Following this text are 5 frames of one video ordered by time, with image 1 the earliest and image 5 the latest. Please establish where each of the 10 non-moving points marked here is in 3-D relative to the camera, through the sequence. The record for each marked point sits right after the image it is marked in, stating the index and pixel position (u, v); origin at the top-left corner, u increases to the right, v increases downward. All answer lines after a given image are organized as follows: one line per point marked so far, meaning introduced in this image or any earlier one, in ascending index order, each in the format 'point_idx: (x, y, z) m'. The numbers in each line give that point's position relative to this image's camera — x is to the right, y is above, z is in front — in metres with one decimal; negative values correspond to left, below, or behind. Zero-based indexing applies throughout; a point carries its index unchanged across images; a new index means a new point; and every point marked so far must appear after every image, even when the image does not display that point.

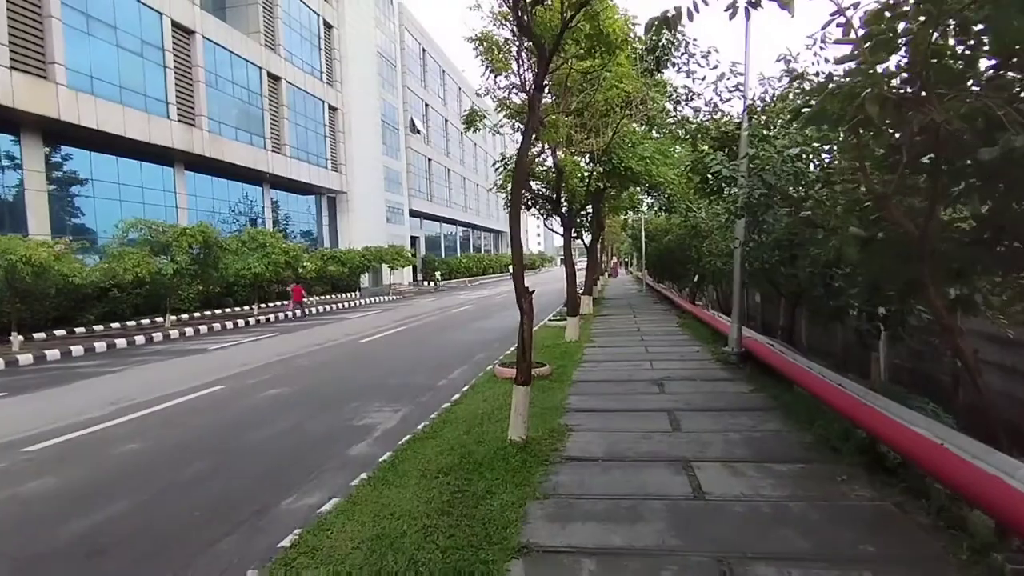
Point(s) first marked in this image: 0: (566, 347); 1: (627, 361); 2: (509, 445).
0: (+0.9, -1.0, +10.7) m
1: (+1.6, -1.0, +9.0) m
2: (0.0, -1.3, +5.2) m
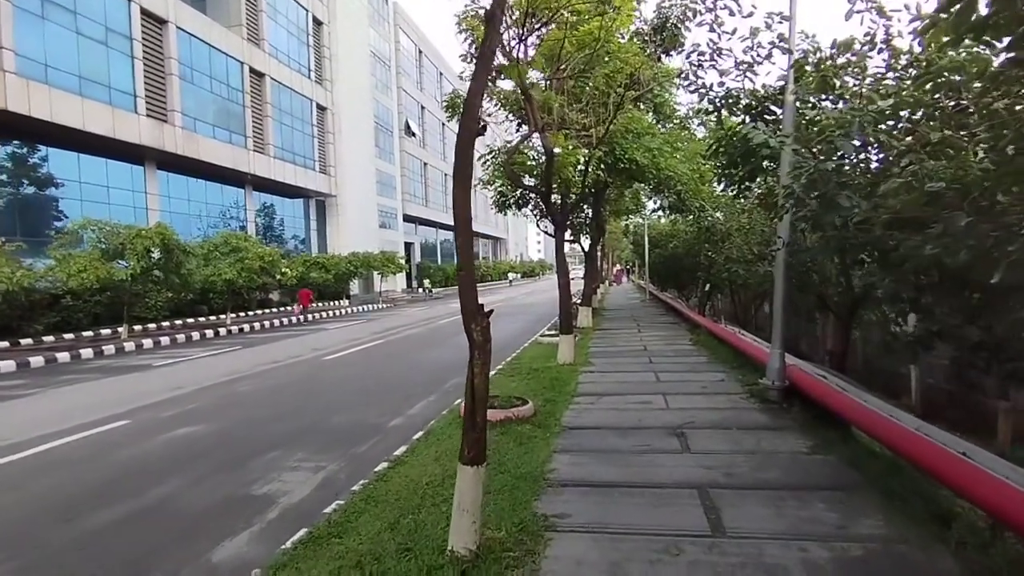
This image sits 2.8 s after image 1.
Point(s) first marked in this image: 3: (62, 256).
0: (+0.6, -1.2, +8.7) m
1: (+1.3, -1.2, +7.0) m
2: (-0.3, -1.3, +3.1) m
3: (-12.8, +0.9, +18.4) m
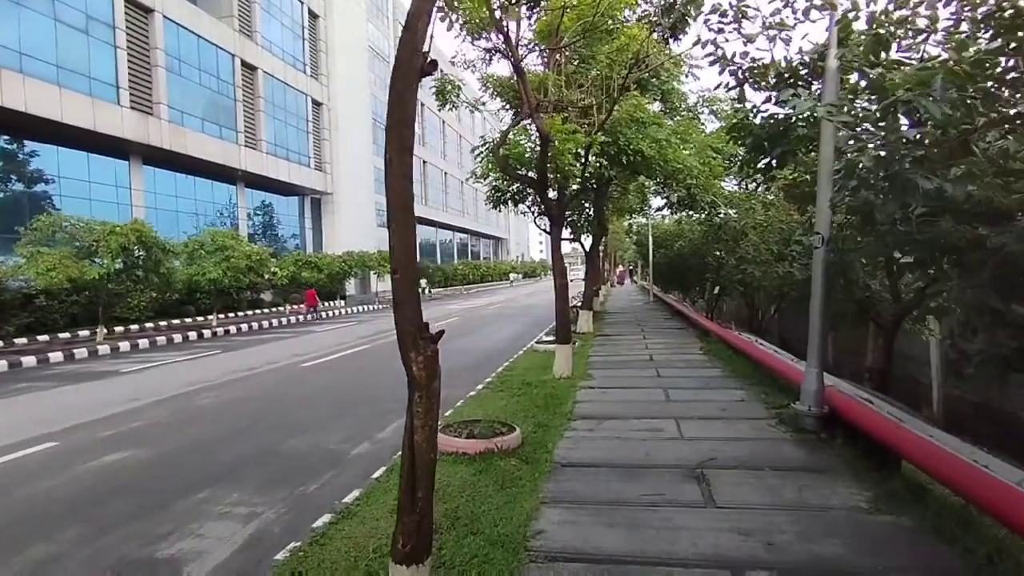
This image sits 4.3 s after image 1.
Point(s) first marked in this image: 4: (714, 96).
0: (+0.5, -1.2, +7.6) m
1: (+1.2, -1.2, +5.9) m
2: (-0.5, -1.4, +2.1) m
3: (-12.9, +0.9, +17.4) m
4: (+4.3, +4.1, +13.8) m
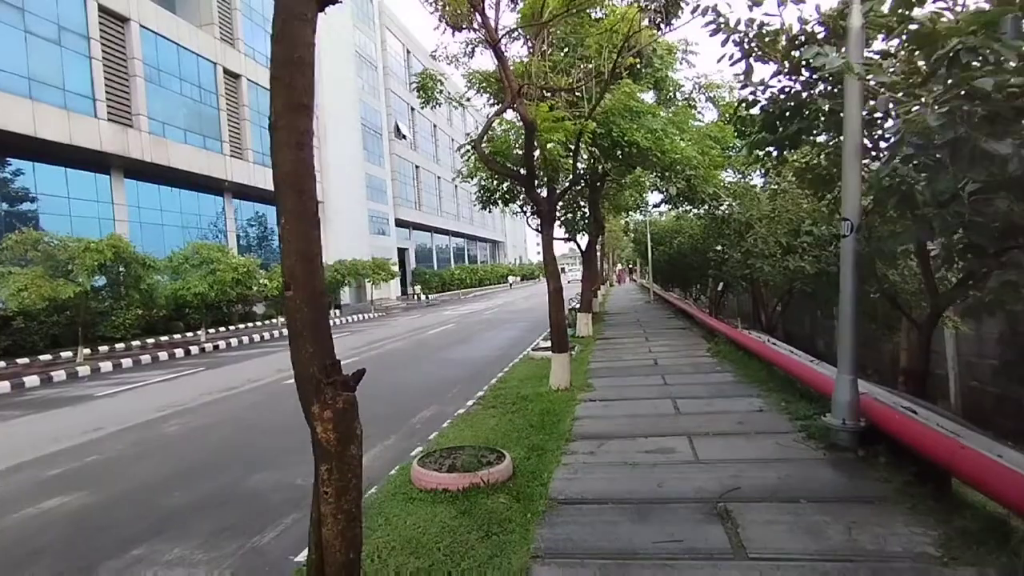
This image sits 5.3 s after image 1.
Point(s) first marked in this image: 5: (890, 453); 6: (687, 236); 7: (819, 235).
0: (+0.4, -1.3, +6.9) m
1: (+1.1, -1.2, +5.2) m
2: (-0.5, -1.4, +1.3) m
3: (-13.0, +0.4, +16.7) m
4: (+4.0, +4.1, +13.1) m
5: (+2.5, -1.1, +4.4) m
6: (+4.5, +1.3, +16.5) m
7: (+4.3, +0.7, +9.2) m
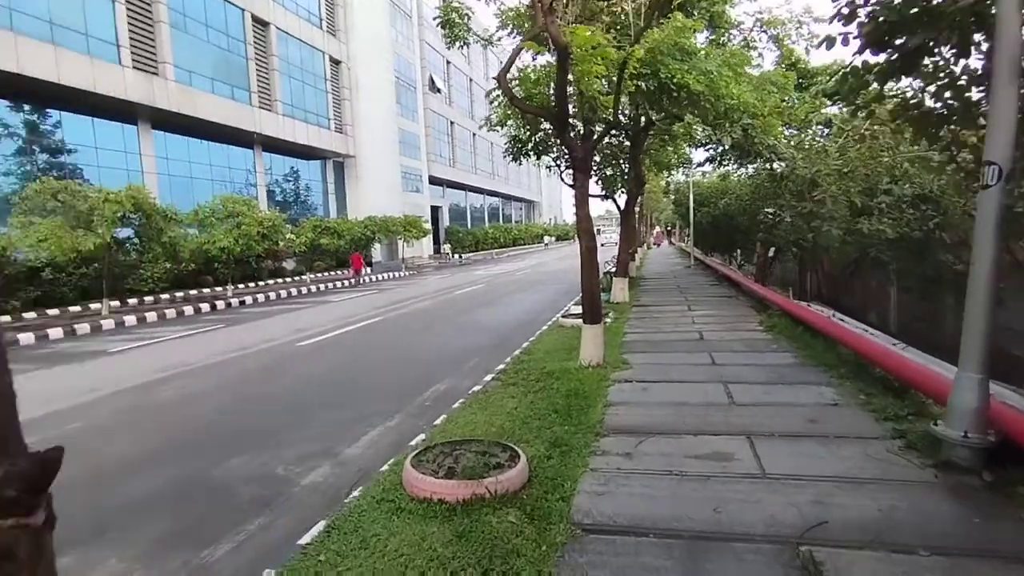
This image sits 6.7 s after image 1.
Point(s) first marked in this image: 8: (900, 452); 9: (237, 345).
0: (+0.6, -0.9, +5.9) m
1: (+1.2, -1.0, +4.2) m
2: (-0.6, -1.4, +0.4) m
3: (-12.2, +1.6, +16.3) m
4: (+4.6, +4.8, +11.6) m
5: (+2.6, -1.0, +3.3) m
6: (+5.2, +2.1, +15.2) m
7: (+4.7, +1.1, +7.9) m
8: (+2.3, -1.0, +3.8) m
9: (-5.1, -1.1, +12.2) m
